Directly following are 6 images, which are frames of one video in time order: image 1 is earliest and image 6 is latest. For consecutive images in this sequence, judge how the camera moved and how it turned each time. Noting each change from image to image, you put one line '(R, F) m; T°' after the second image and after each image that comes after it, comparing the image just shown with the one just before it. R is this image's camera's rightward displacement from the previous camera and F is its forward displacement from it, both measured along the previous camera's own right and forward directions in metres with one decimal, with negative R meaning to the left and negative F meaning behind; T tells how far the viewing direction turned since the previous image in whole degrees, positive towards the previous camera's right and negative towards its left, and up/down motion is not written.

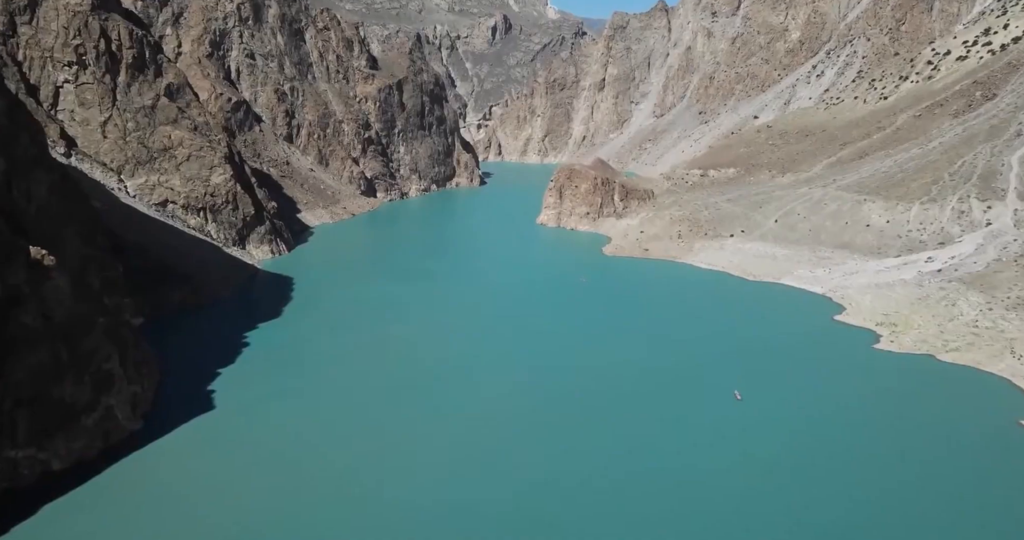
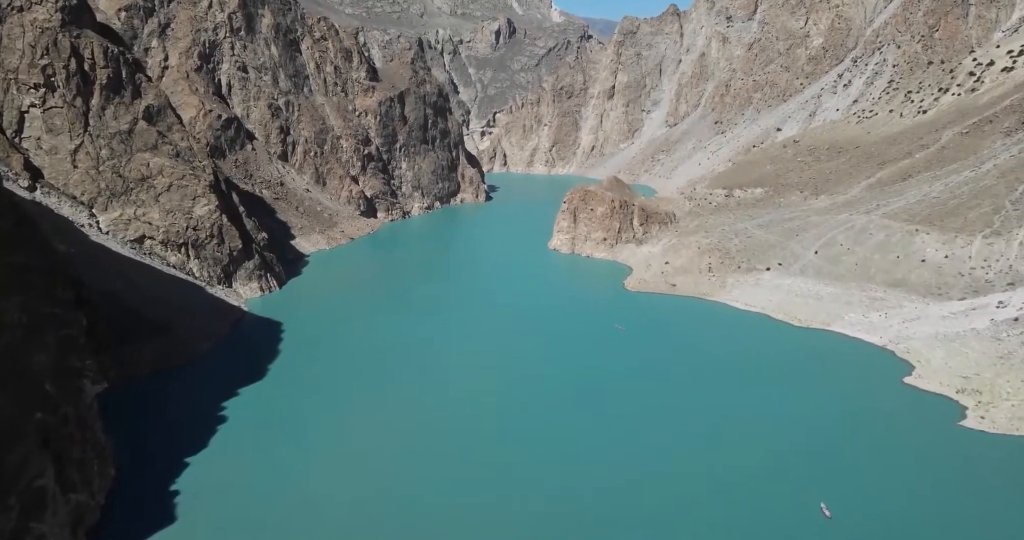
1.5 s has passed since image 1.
(-0.6, +3.5) m; 0°
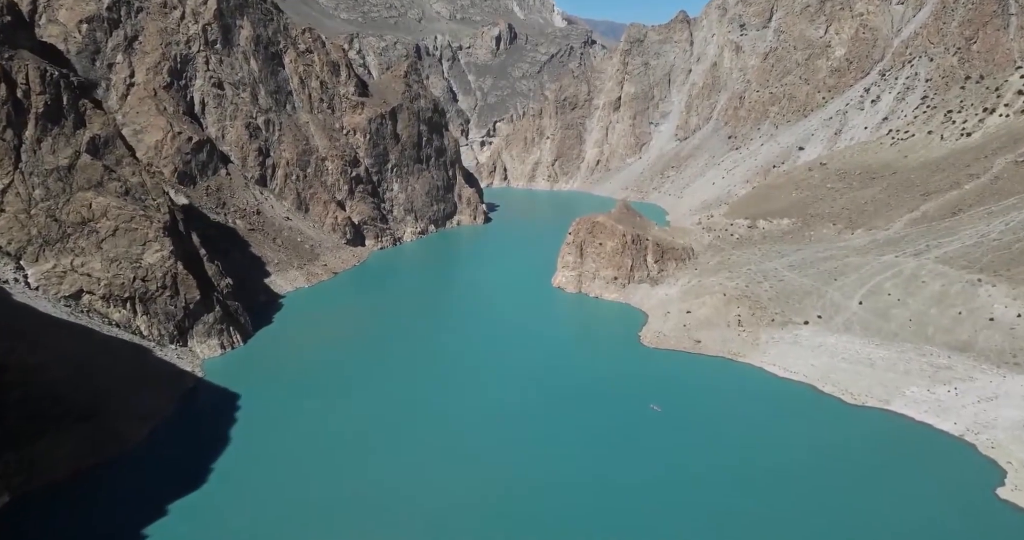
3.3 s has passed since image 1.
(+0.1, +4.5) m; 0°
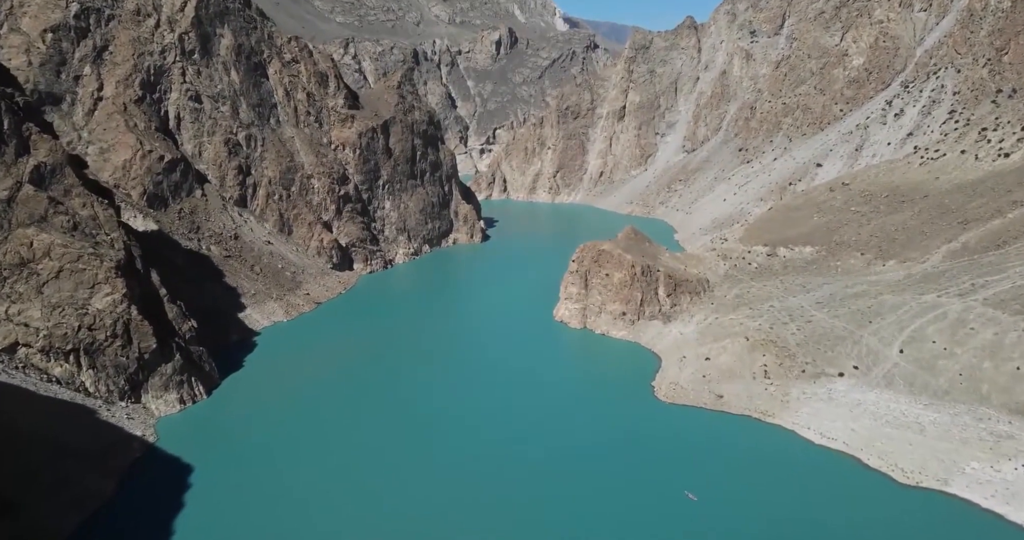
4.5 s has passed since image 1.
(+0.1, +3.4) m; 0°
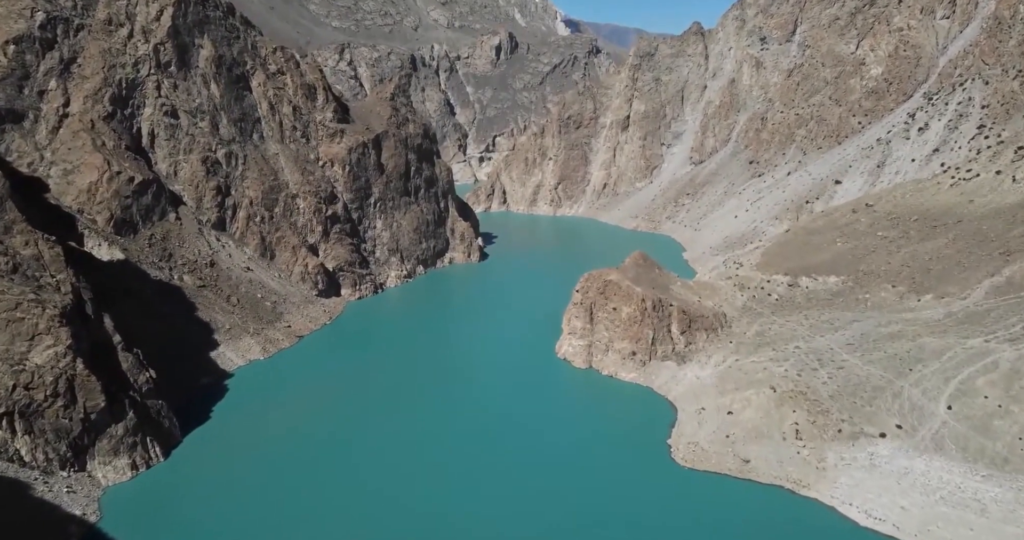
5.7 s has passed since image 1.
(+0.1, +3.1) m; 0°
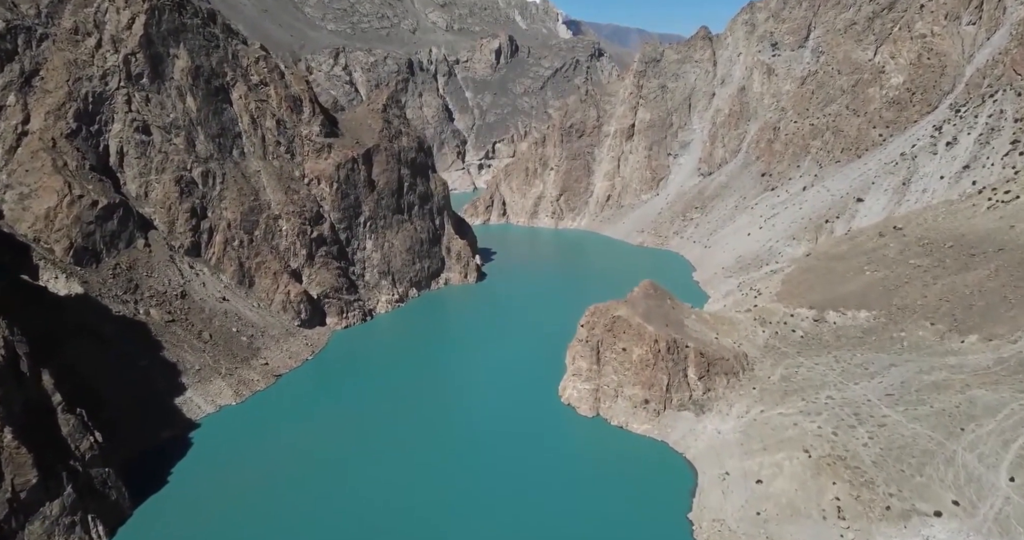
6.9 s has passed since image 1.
(+0.1, +3.2) m; 0°
